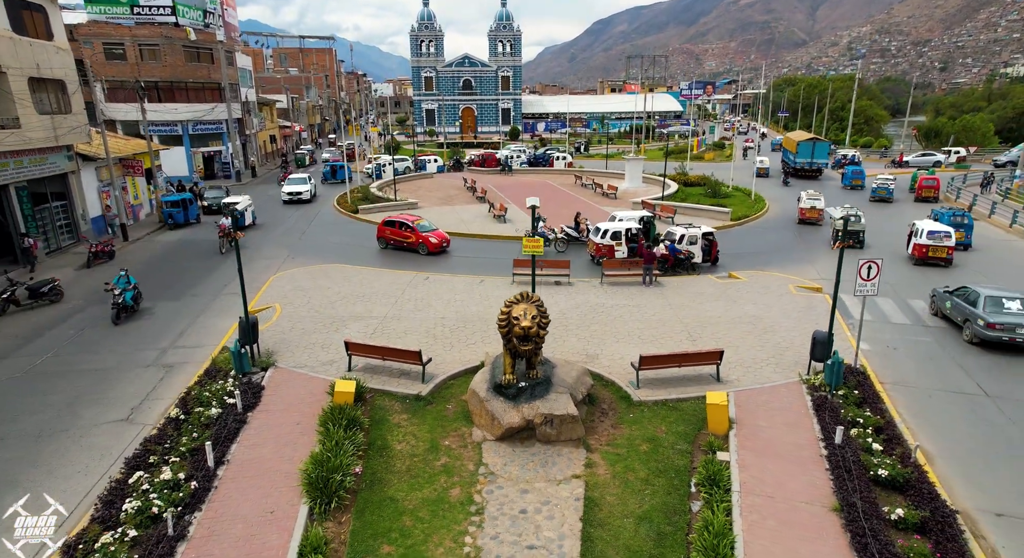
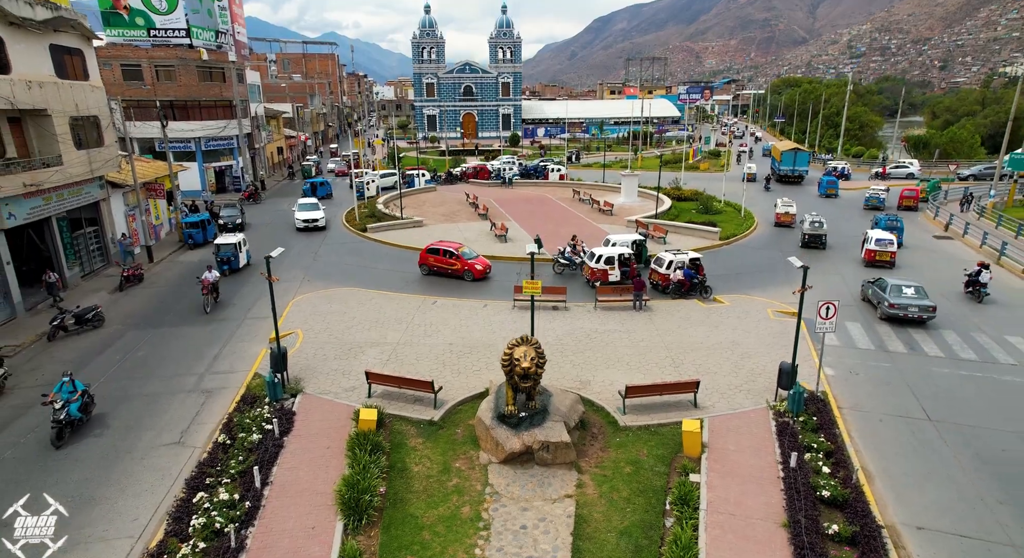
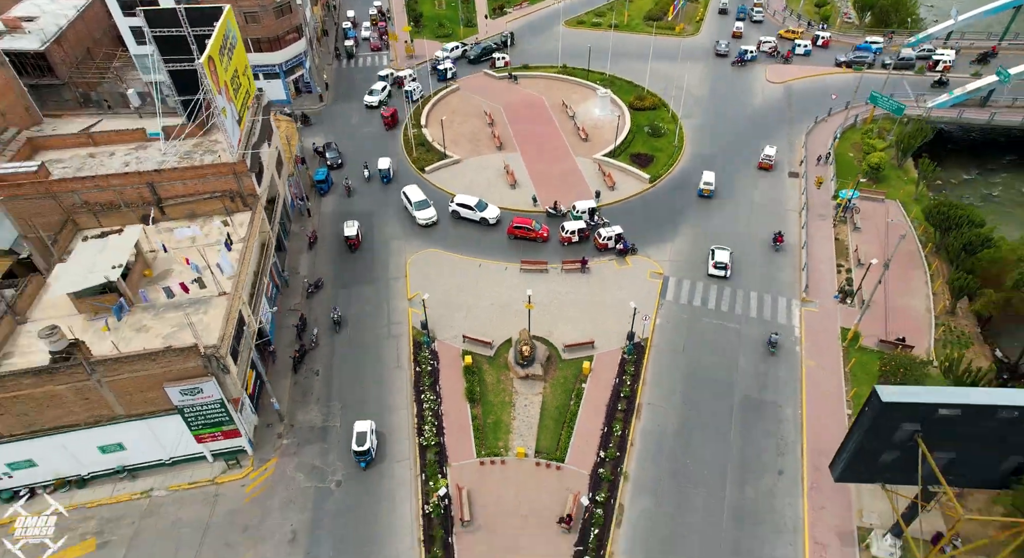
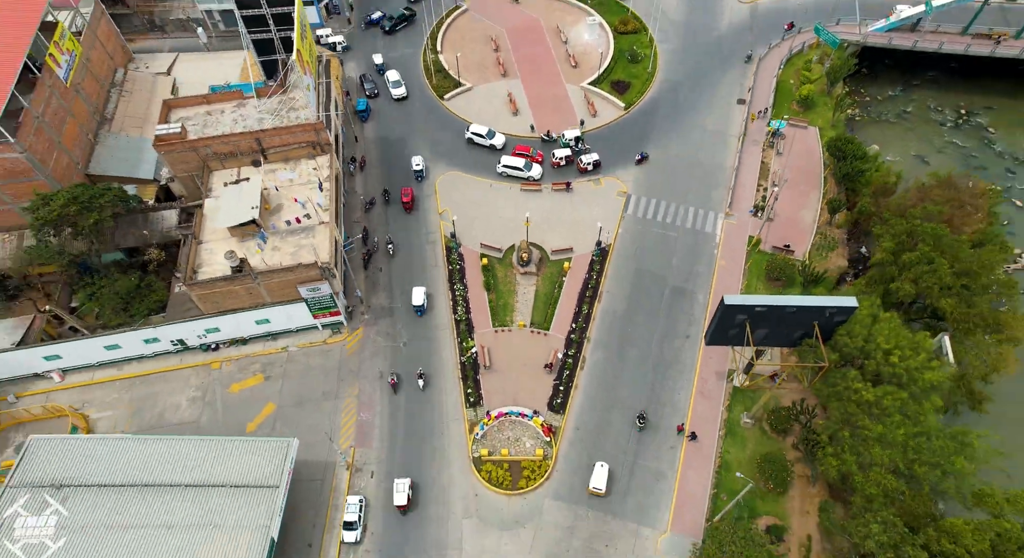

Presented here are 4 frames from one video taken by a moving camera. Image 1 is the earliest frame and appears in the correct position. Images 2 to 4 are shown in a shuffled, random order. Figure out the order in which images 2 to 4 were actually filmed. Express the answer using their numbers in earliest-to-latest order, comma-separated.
2, 3, 4
